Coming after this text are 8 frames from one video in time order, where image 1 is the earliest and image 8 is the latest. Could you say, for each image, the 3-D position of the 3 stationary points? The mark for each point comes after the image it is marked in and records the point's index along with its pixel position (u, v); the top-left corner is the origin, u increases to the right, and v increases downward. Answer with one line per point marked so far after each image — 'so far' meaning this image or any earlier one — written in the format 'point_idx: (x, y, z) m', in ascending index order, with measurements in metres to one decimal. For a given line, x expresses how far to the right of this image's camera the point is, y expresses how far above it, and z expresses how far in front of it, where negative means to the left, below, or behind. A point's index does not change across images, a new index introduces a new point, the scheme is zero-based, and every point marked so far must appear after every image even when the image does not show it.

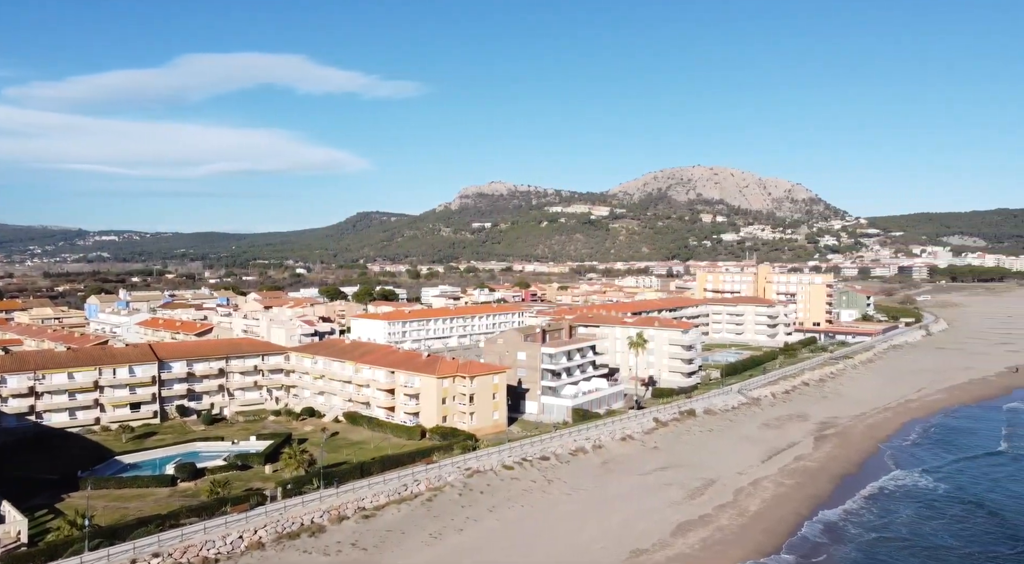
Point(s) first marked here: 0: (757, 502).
0: (+7.1, -6.3, +18.8) m
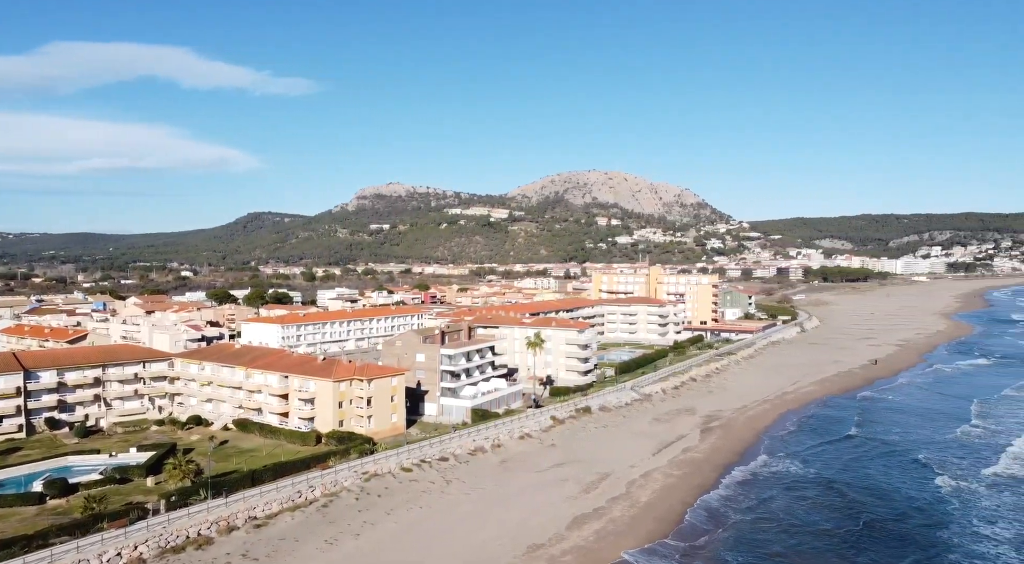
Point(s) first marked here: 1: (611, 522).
0: (+4.1, -6.4, +19.9) m
1: (+2.7, -6.3, +17.4) m
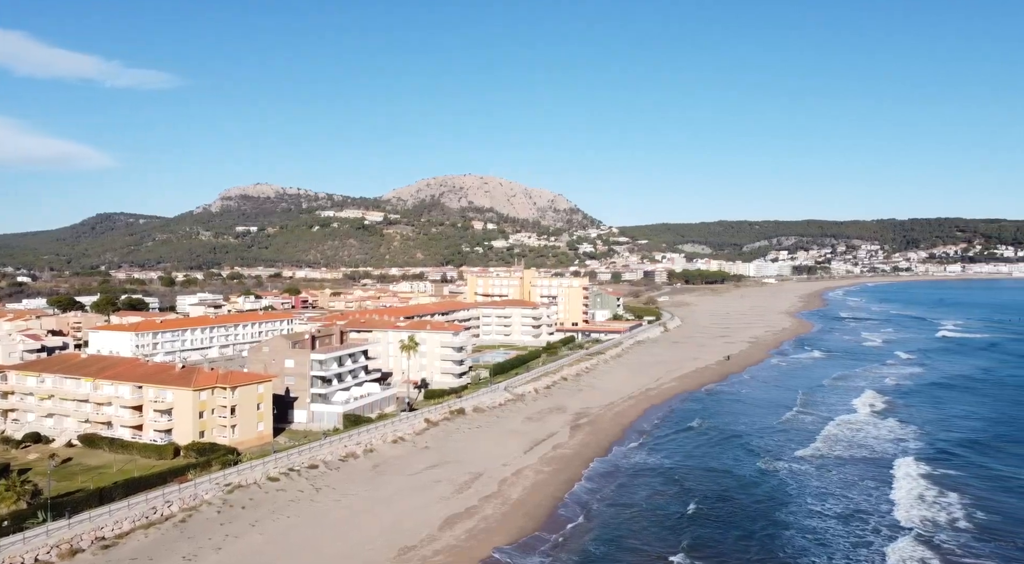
0: (+0.1, -6.6, +20.8) m
1: (-0.8, -6.6, +18.1) m
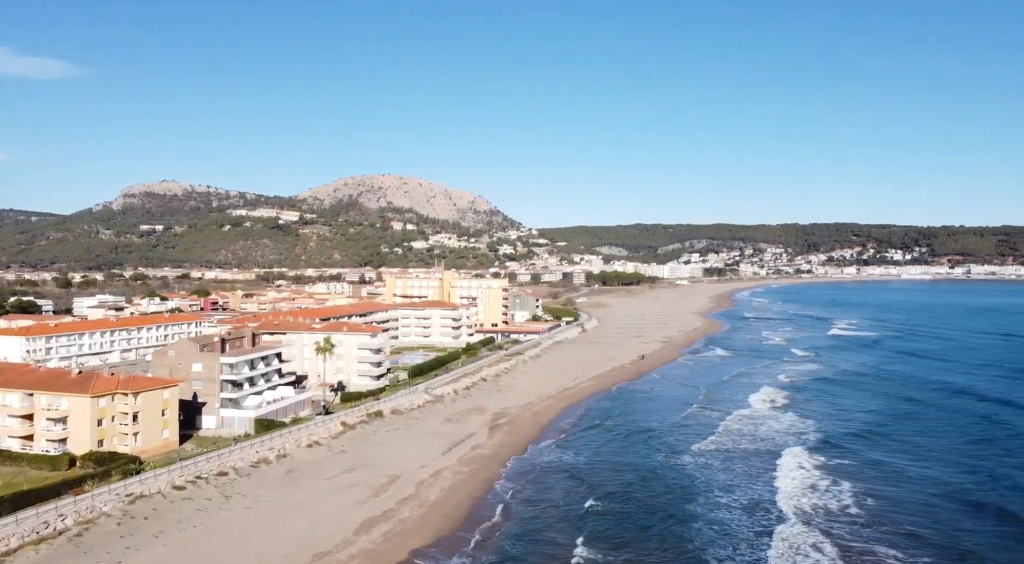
0: (-2.6, -6.7, +21.0) m
1: (-3.2, -6.7, +18.2) m
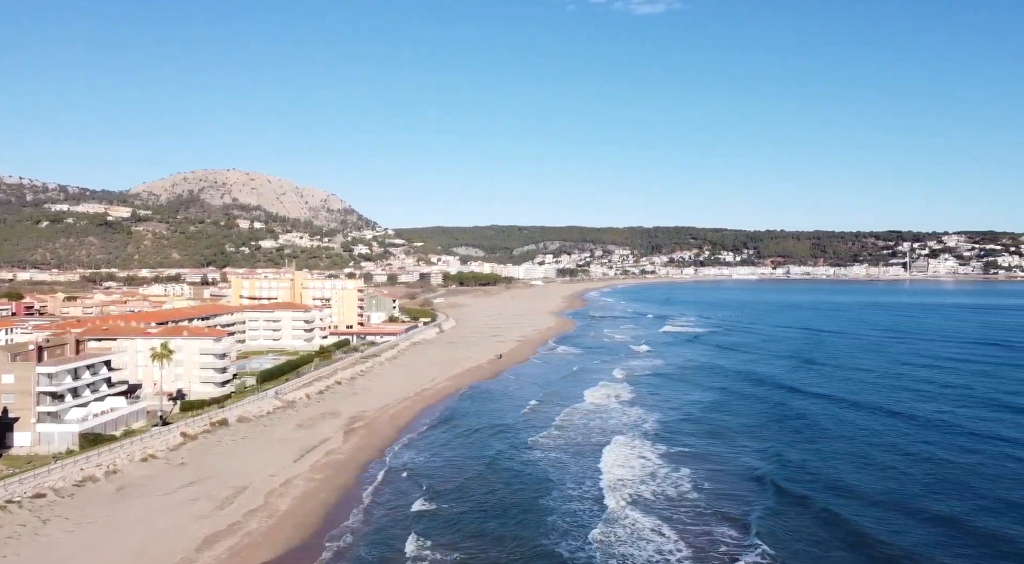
0: (-7.2, -6.8, +20.5) m
1: (-7.1, -6.7, +17.7) m
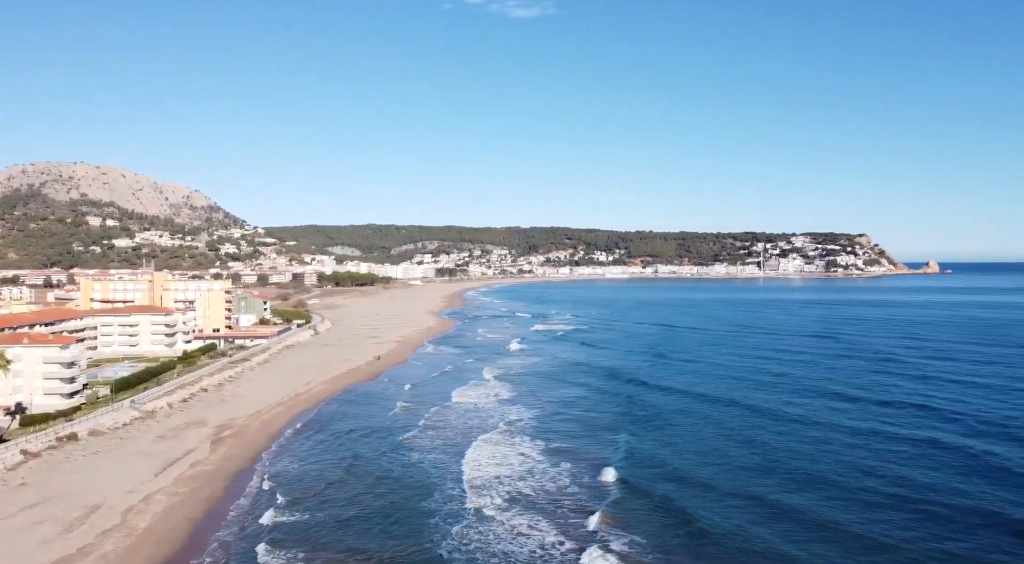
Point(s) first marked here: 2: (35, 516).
0: (-10.9, -6.8, +19.5) m
1: (-10.3, -6.8, +16.7) m
2: (-13.6, -6.6, +18.8) m
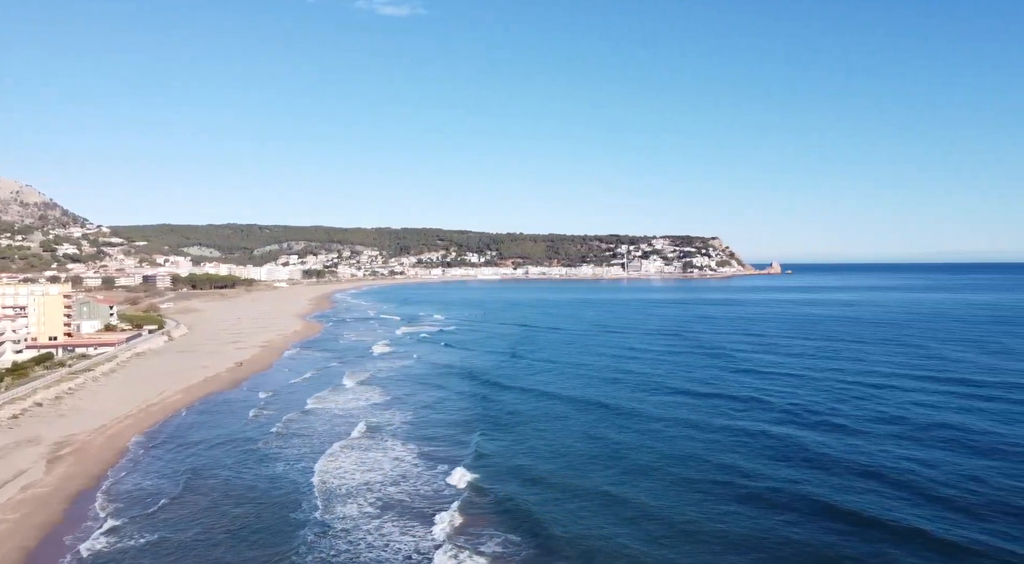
0: (-14.7, -7.0, +18.1) m
1: (-13.6, -6.9, +15.5) m
2: (-17.2, -6.8, +16.9) m
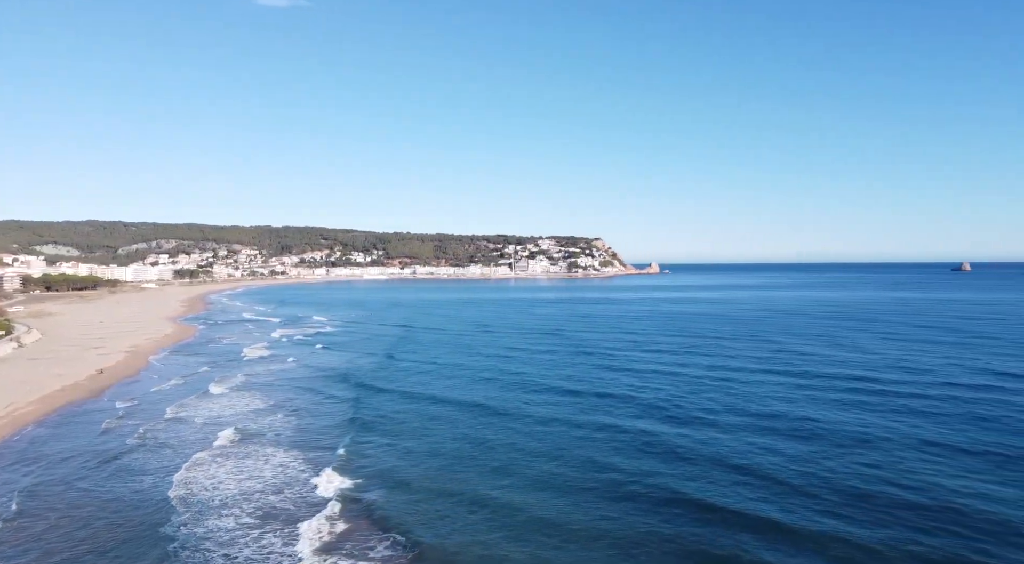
0: (-17.9, -7.2, +16.7) m
1: (-16.3, -7.1, +14.3) m
2: (-20.1, -6.9, +15.1) m
